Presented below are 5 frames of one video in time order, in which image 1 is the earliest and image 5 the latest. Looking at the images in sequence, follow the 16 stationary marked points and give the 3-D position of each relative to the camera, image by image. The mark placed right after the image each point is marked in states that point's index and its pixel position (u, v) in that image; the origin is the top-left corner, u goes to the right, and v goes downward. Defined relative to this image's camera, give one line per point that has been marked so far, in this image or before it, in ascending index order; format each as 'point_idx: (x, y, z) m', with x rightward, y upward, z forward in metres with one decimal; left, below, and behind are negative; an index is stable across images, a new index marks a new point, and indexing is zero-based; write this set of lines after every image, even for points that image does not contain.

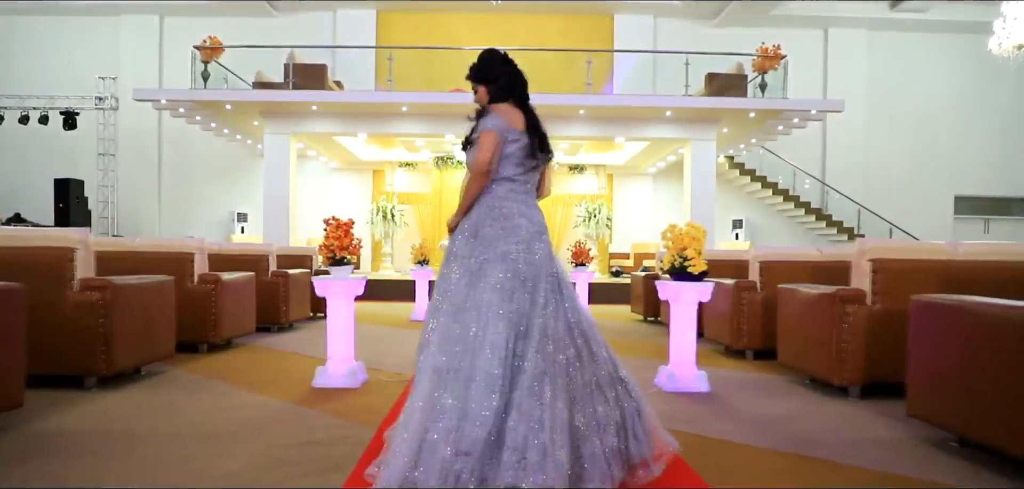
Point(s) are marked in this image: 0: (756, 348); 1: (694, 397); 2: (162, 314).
0: (+1.8, -0.8, +5.0) m
1: (+1.0, -0.9, +3.7) m
2: (-2.3, -0.4, +4.3) m
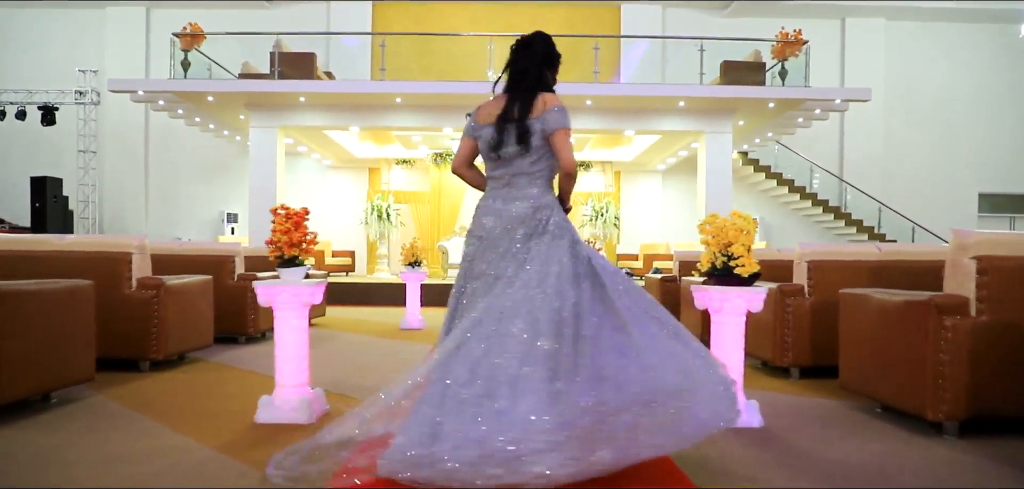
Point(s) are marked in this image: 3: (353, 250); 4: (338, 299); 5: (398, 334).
0: (+1.8, -0.8, +4.2) m
1: (+1.0, -0.9, +2.9) m
2: (-2.3, -0.4, +3.5) m
3: (-3.7, -0.1, +15.5) m
4: (-2.6, -0.8, +10.1) m
5: (-1.1, -0.9, +6.7) m
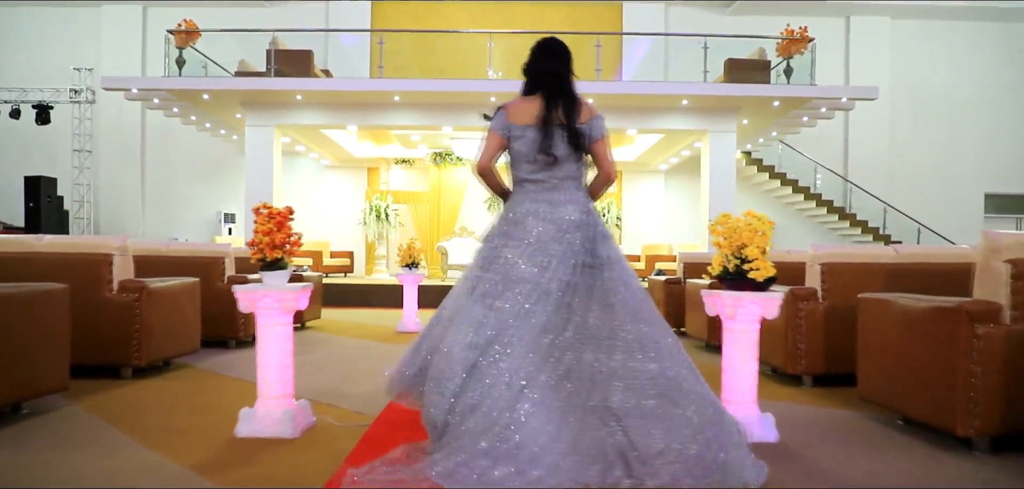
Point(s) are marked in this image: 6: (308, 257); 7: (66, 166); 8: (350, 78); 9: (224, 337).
0: (+1.8, -0.8, +4.0) m
1: (+1.0, -0.9, +2.7) m
2: (-2.3, -0.4, +3.3) m
3: (-3.7, -0.1, +15.3) m
4: (-2.6, -0.8, +9.9) m
5: (-1.1, -0.9, +6.5) m
6: (-4.1, -0.2, +13.4) m
7: (-10.2, +1.8, +15.0) m
8: (-2.7, +2.8, +11.0) m
9: (-2.4, -0.8, +5.4) m
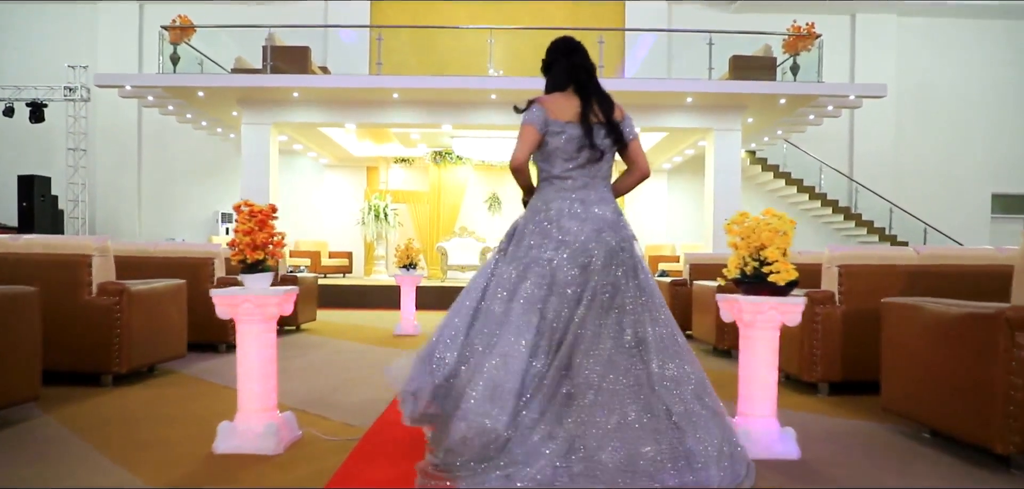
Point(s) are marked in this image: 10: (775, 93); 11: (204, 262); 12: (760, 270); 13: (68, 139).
0: (+1.8, -0.8, +3.8) m
1: (+1.0, -0.9, +2.5) m
2: (-2.3, -0.4, +3.1) m
3: (-3.7, -0.1, +15.1) m
4: (-2.6, -0.8, +9.7) m
5: (-1.1, -0.9, +6.3) m
6: (-4.1, -0.2, +13.2) m
7: (-10.1, +1.8, +14.8) m
8: (-2.7, +2.8, +10.8) m
9: (-2.3, -0.8, +5.2) m
10: (+4.2, +2.4, +10.6) m
11: (-2.4, -0.1, +5.2) m
12: (+1.0, -0.1, +2.6) m
13: (-9.8, +2.3, +14.6) m
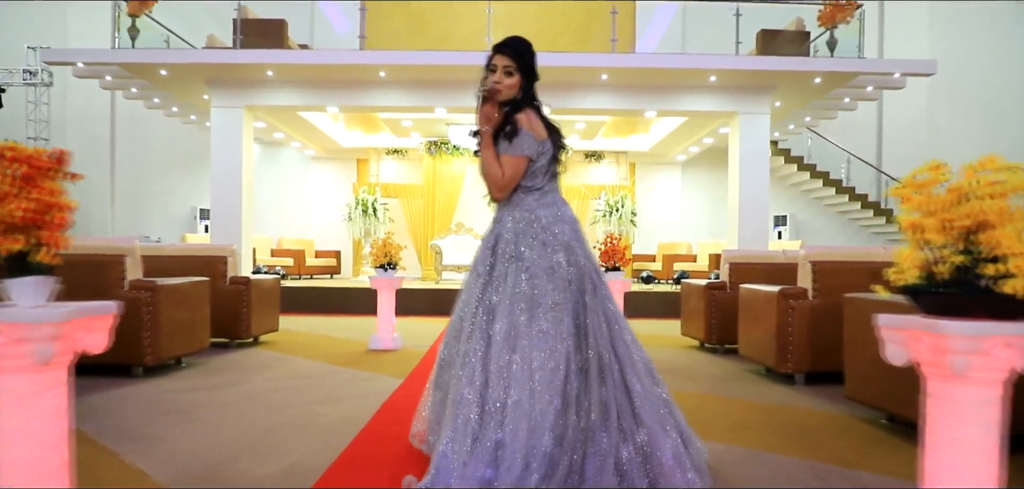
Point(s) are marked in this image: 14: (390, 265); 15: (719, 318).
0: (+1.8, -0.7, +2.6) m
1: (+1.0, -0.8, +1.3) m
2: (-2.3, -0.4, +1.9) m
3: (-3.7, -0.1, +13.9) m
4: (-2.6, -0.8, +8.5) m
5: (-1.1, -0.9, +5.0) m
6: (-4.1, -0.2, +12.0) m
7: (-10.1, +1.8, +13.6) m
8: (-2.7, +2.8, +9.6) m
9: (-2.3, -0.7, +4.0) m
10: (+4.2, +2.5, +9.3) m
11: (-2.4, -0.1, +4.0) m
12: (+1.0, -0.1, +1.4) m
13: (-9.8, +2.4, +13.4) m
14: (-1.1, -0.2, +5.9) m
15: (+1.7, -0.6, +5.4) m
